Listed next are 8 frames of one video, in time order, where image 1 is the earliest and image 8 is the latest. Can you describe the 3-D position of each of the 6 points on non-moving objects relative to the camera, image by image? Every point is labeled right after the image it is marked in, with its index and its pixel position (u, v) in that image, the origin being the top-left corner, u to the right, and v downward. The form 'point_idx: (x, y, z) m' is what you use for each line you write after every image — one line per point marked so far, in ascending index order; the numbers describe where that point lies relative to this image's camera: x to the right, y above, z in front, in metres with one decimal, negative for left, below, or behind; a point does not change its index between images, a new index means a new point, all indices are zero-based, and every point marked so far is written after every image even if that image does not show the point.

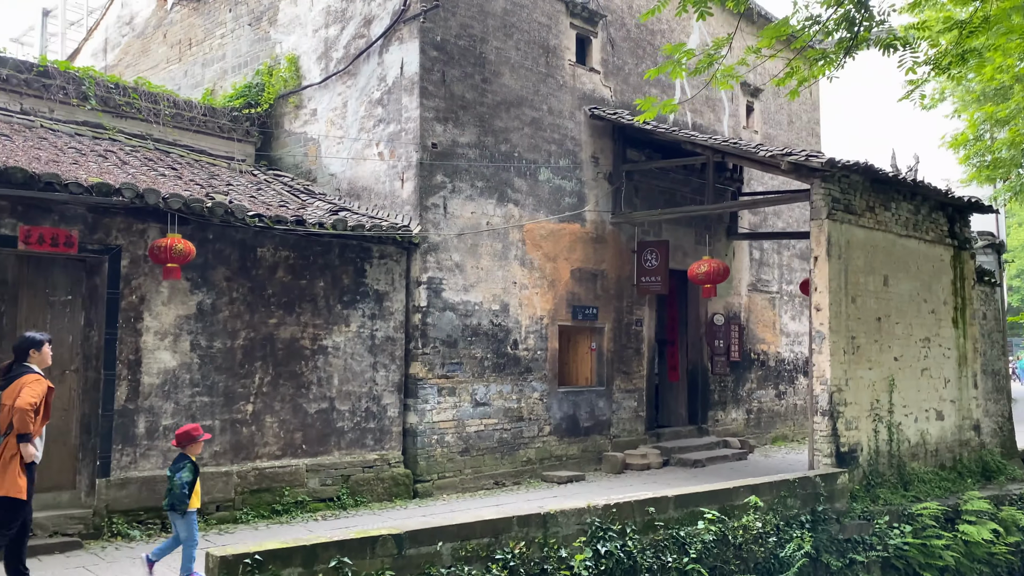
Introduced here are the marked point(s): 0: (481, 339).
0: (-0.3, -0.5, +8.4) m
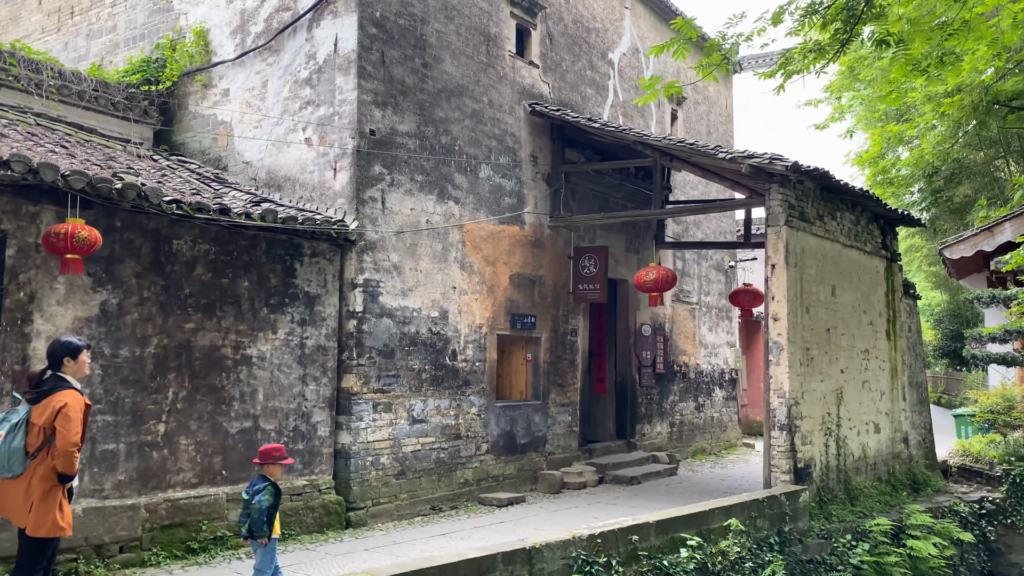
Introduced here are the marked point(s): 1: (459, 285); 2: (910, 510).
0: (-0.8, -0.6, +7.6) m
1: (-0.5, 0.0, +8.1) m
2: (+3.9, -2.2, +8.5) m
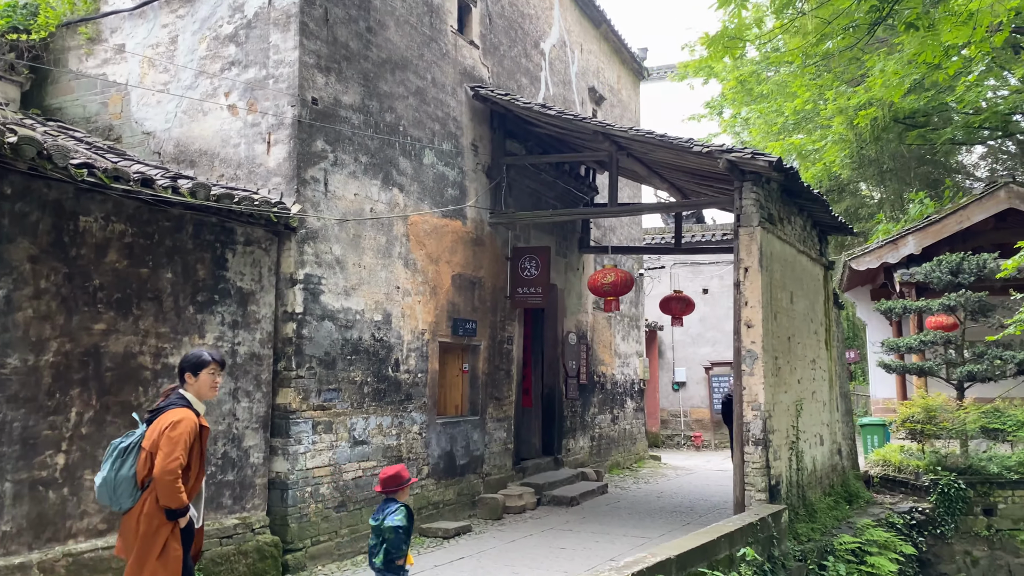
0: (-1.2, -0.5, +6.5) m
1: (-0.9, 0.0, +7.1) m
2: (+3.4, -2.3, +8.2) m
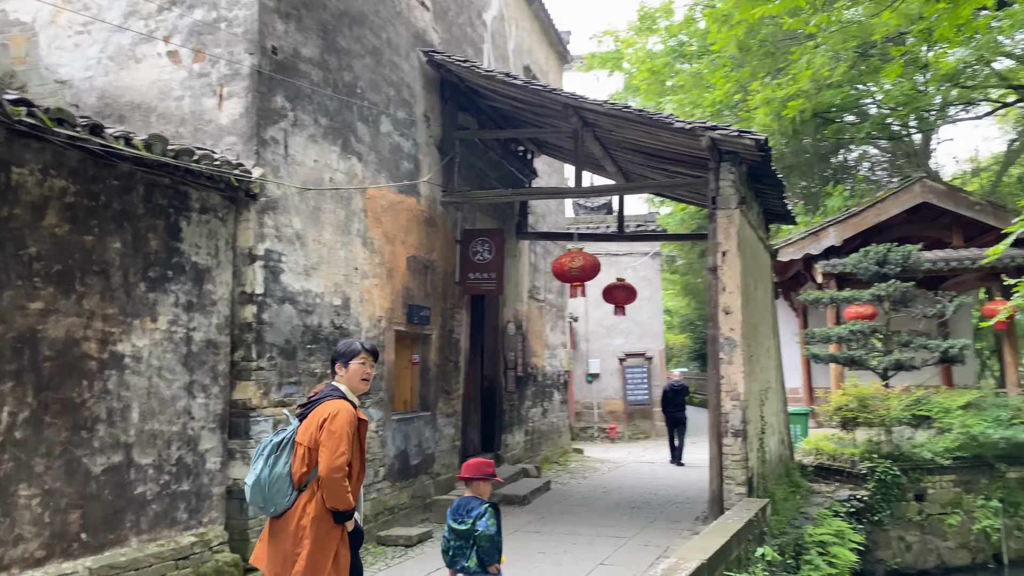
0: (-1.3, -0.4, +5.8) m
1: (-1.1, +0.2, +6.3) m
2: (+2.9, -2.2, +8.1) m
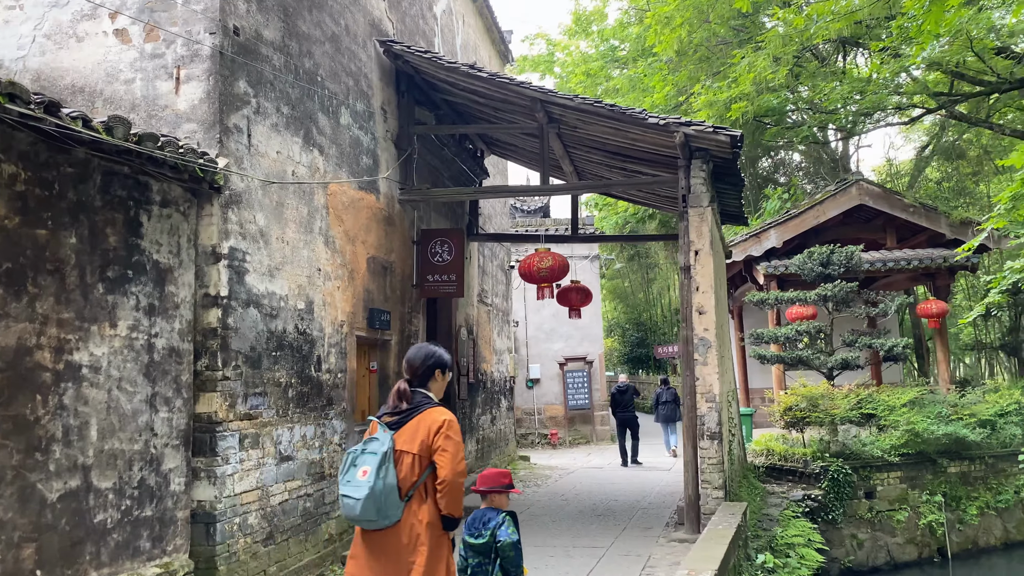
0: (-1.4, -0.4, +5.3) m
1: (-1.3, +0.1, +5.9) m
2: (+2.5, -2.2, +8.1) m
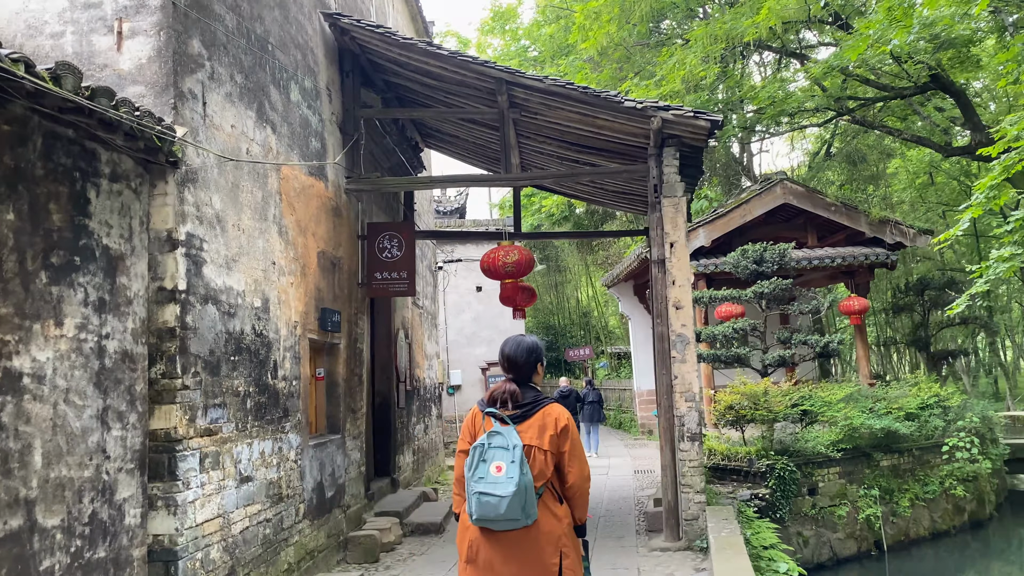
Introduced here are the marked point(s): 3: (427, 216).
0: (-1.4, -0.4, +4.6) m
1: (-1.4, +0.2, +5.2) m
2: (+2.1, -2.1, +7.8) m
3: (-1.2, +1.0, +11.8) m
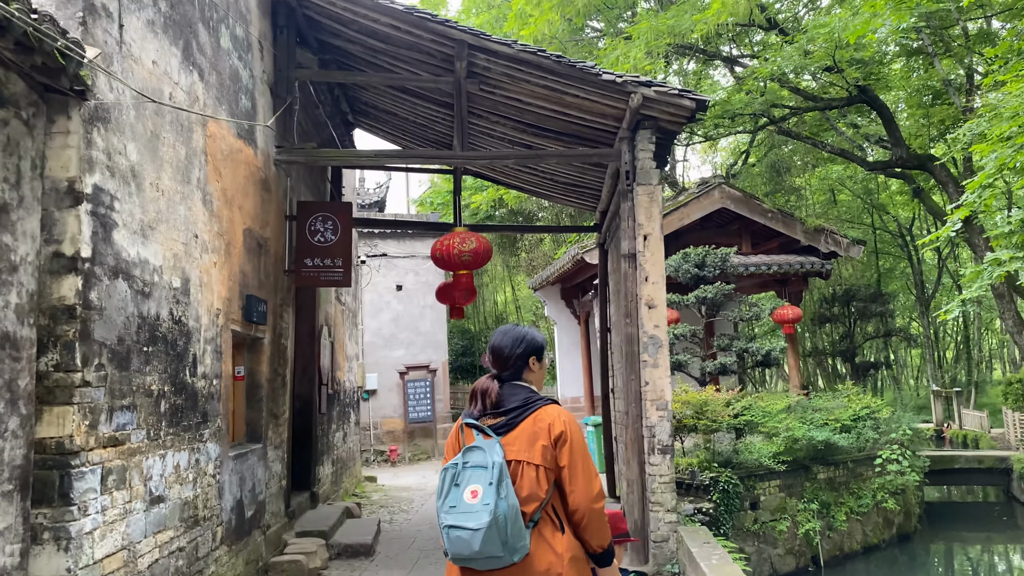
0: (-1.5, -0.3, +3.7) m
1: (-1.6, +0.3, +4.3) m
2: (+1.6, -2.1, +7.3) m
3: (-2.0, +1.1, +10.9) m
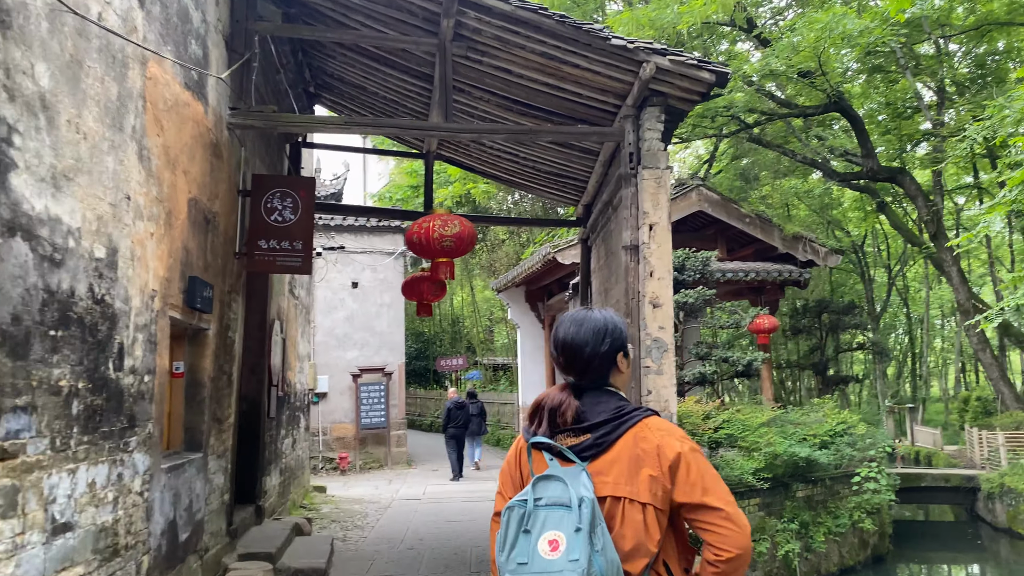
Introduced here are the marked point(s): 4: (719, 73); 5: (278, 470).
0: (-1.5, -0.2, +2.9) m
1: (-1.5, +0.4, +3.5) m
2: (+1.4, -2.1, +6.7) m
3: (-2.4, +1.1, +10.1) m
4: (+1.2, +1.2, +4.9) m
5: (-2.1, -1.7, +7.8) m
